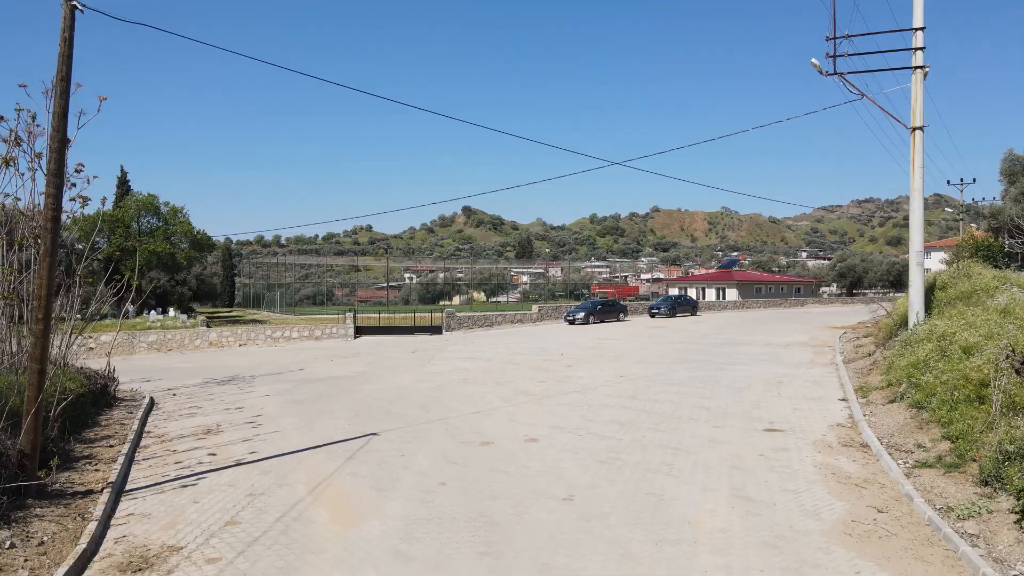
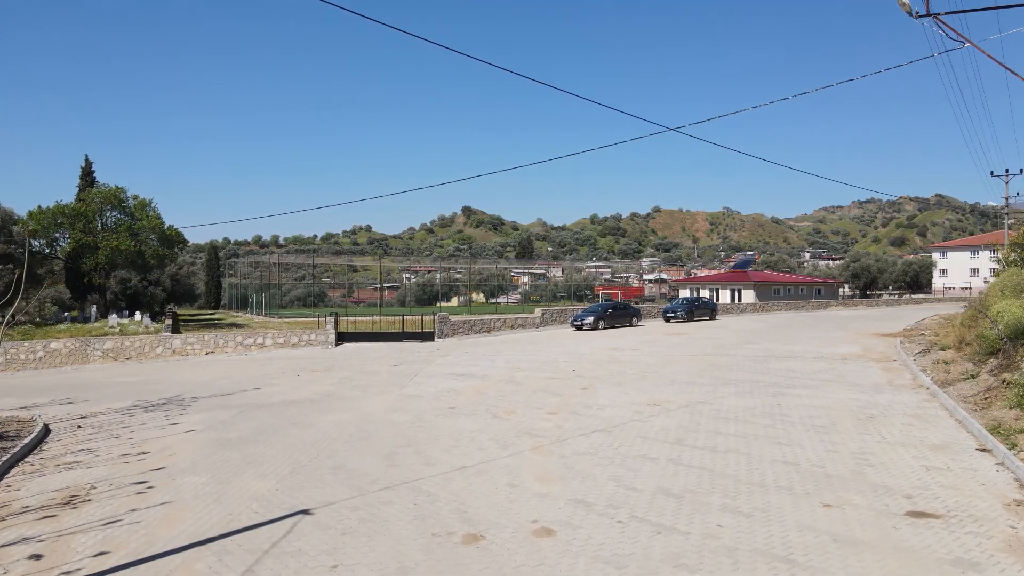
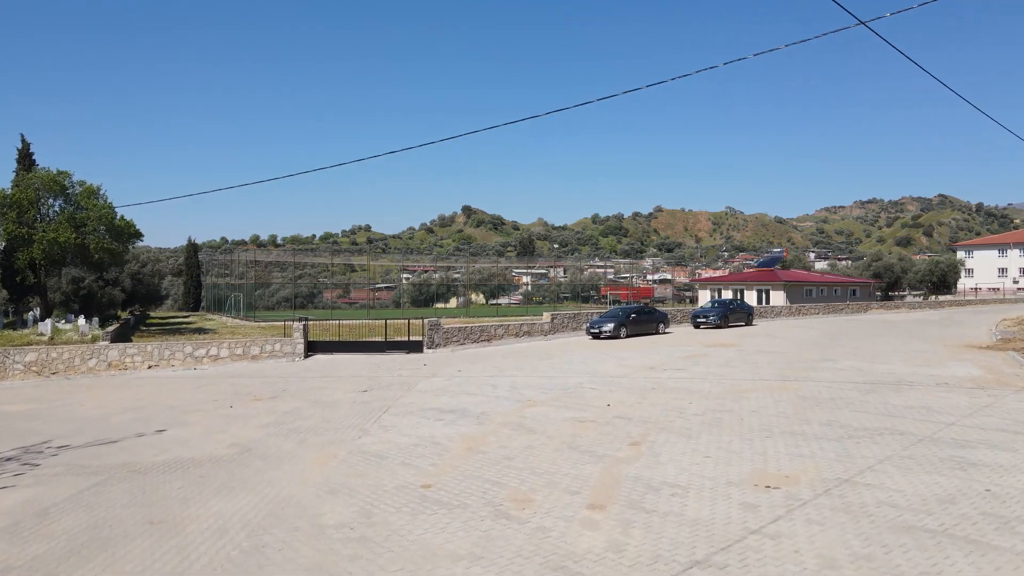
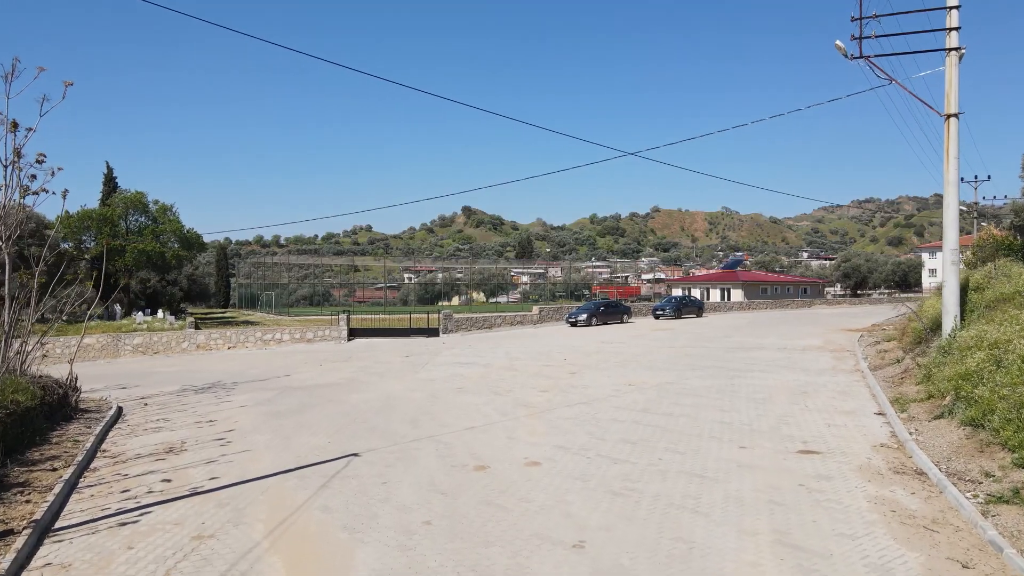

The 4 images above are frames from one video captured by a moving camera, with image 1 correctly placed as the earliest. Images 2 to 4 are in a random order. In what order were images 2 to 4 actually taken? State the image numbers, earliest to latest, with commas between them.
4, 2, 3
